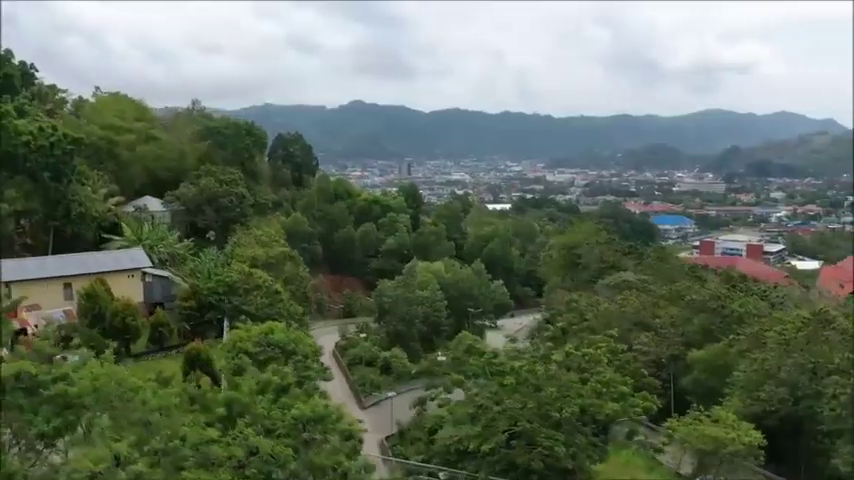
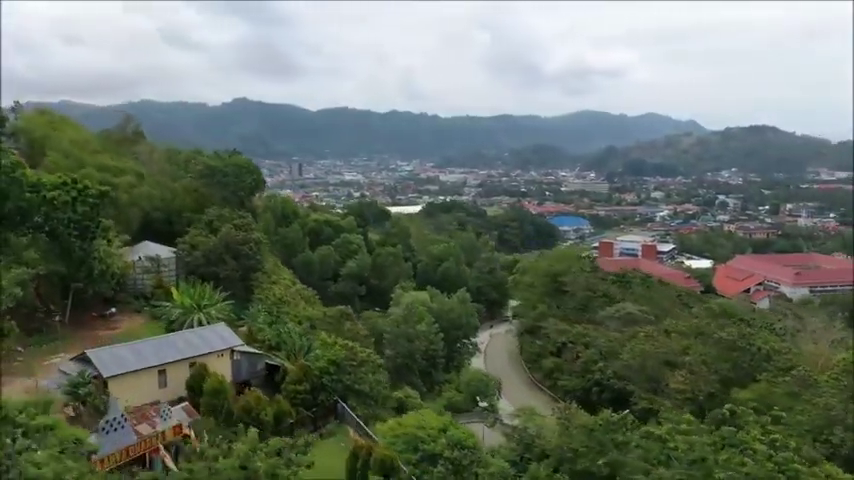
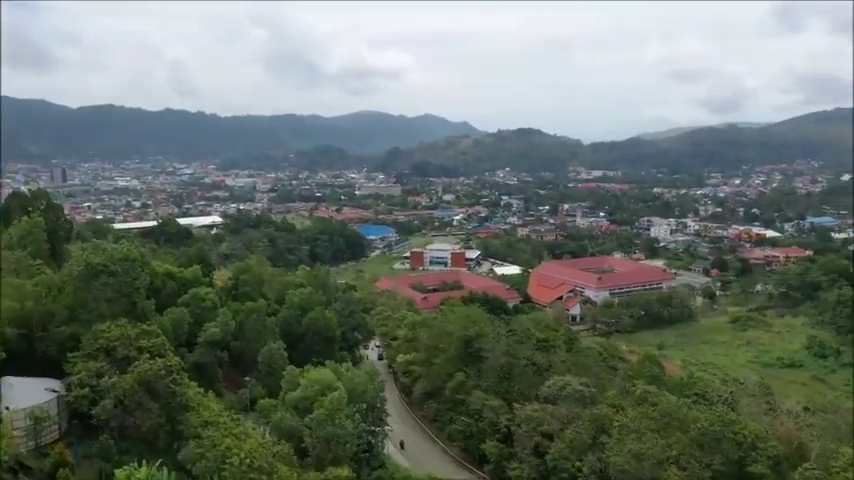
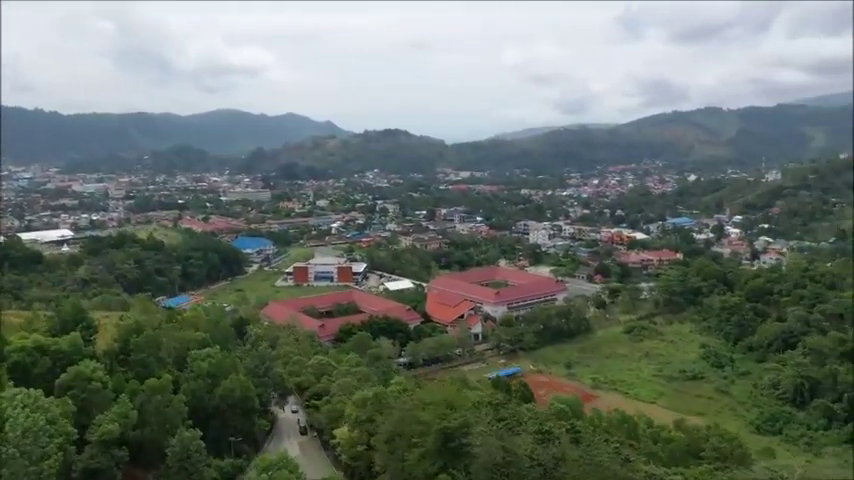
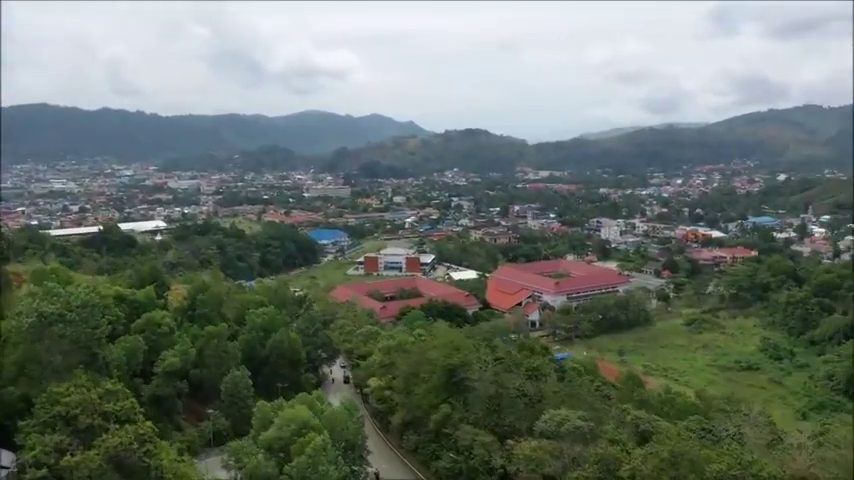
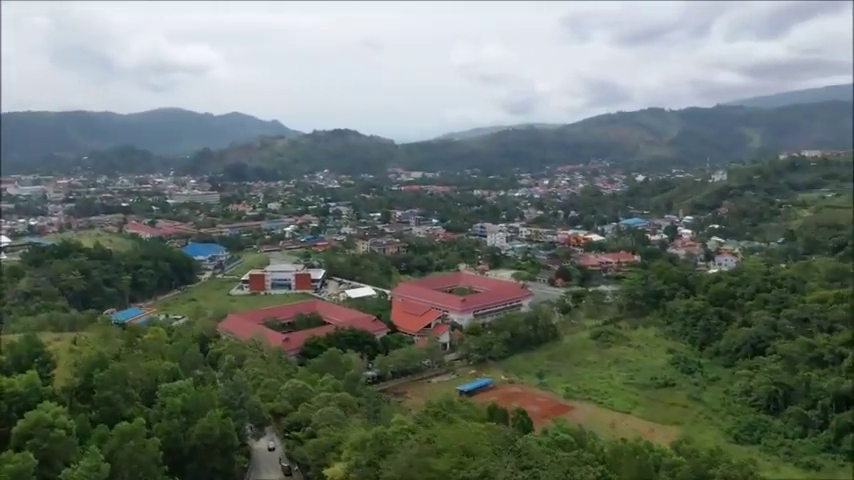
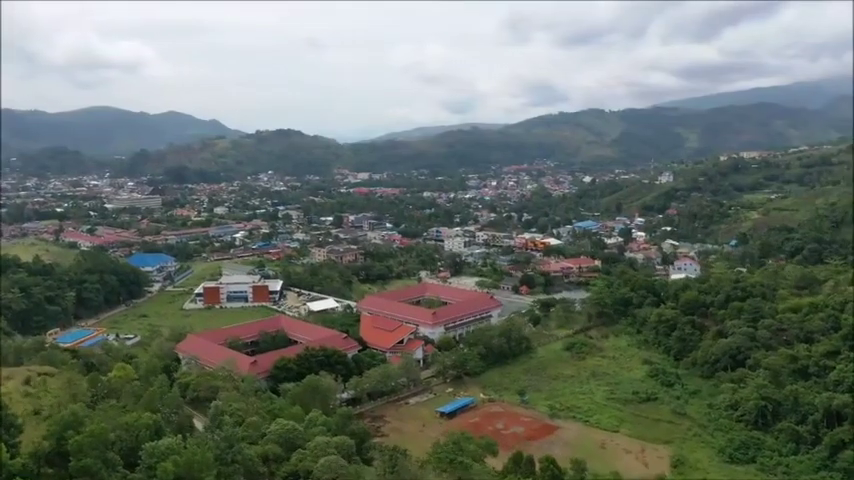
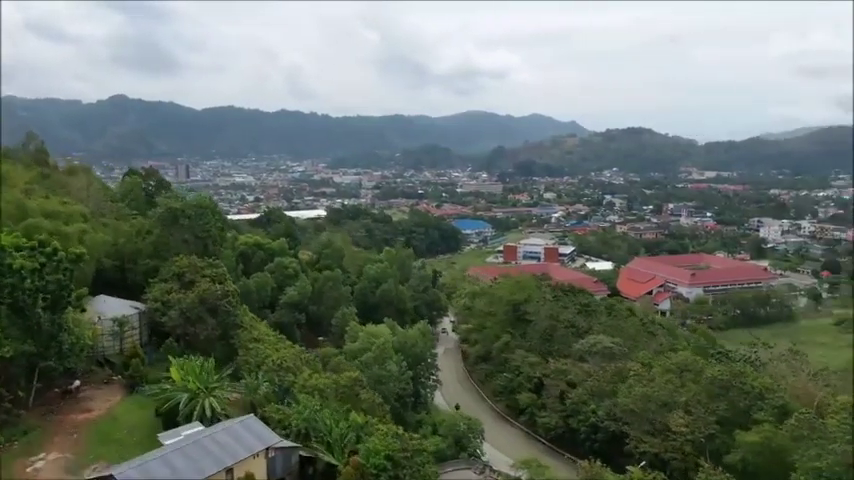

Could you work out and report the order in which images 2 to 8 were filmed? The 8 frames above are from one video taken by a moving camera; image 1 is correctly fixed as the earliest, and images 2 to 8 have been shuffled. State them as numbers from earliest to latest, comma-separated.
2, 8, 3, 5, 4, 6, 7
